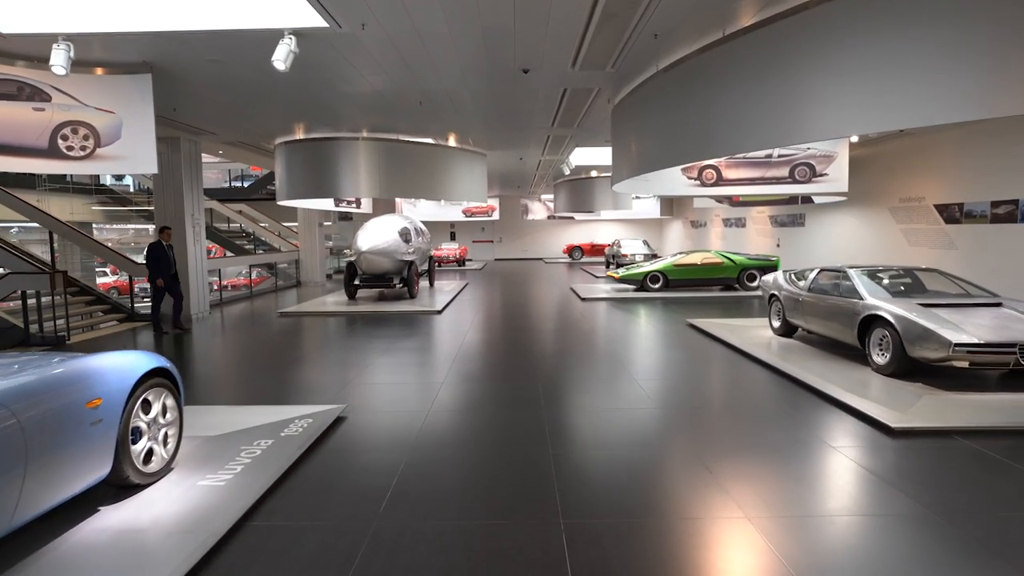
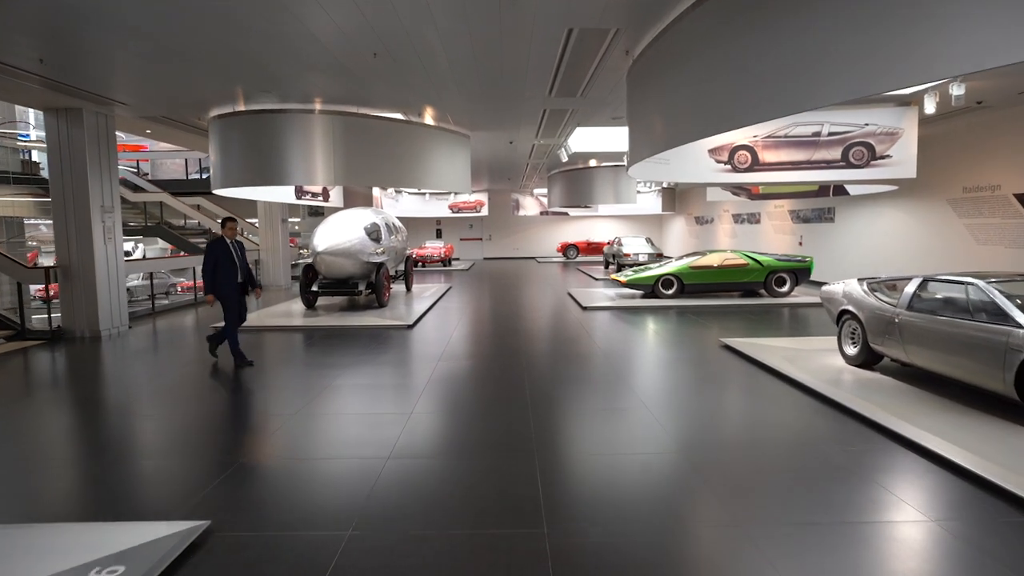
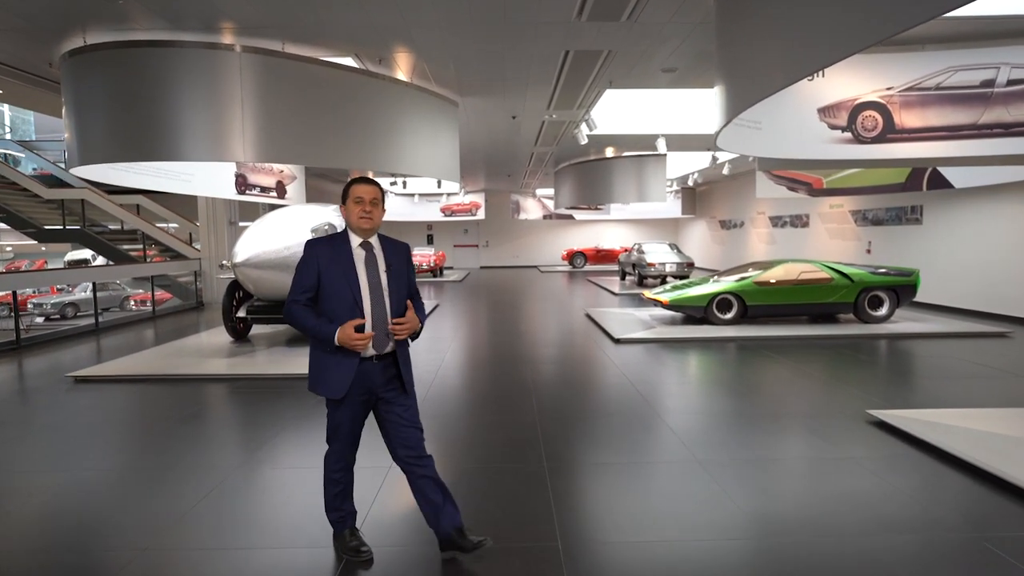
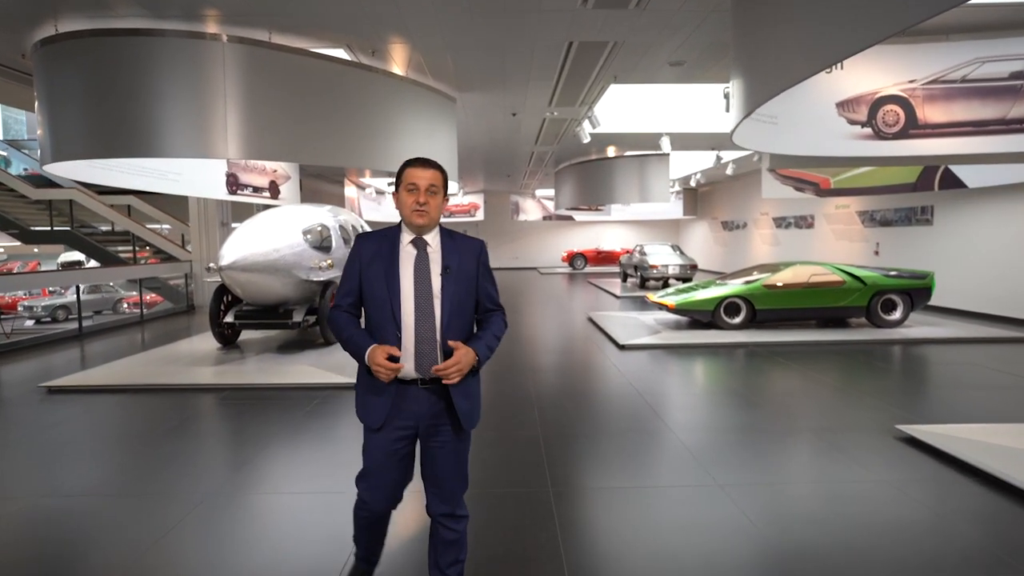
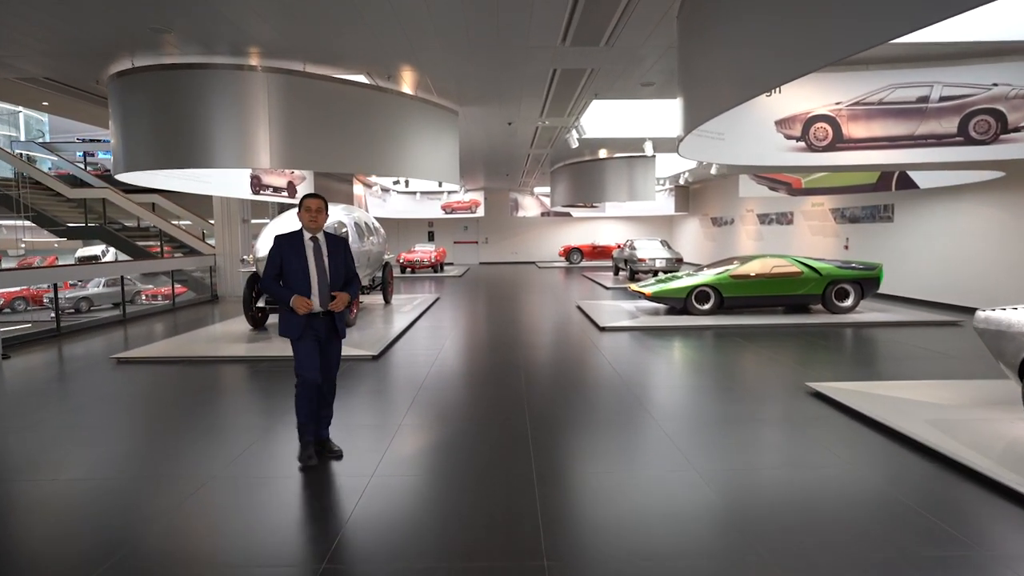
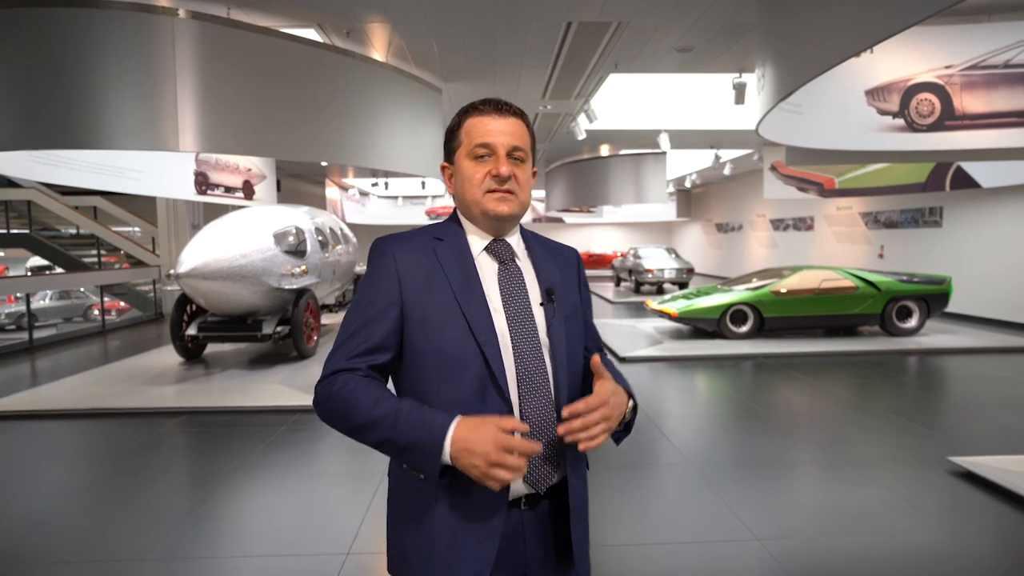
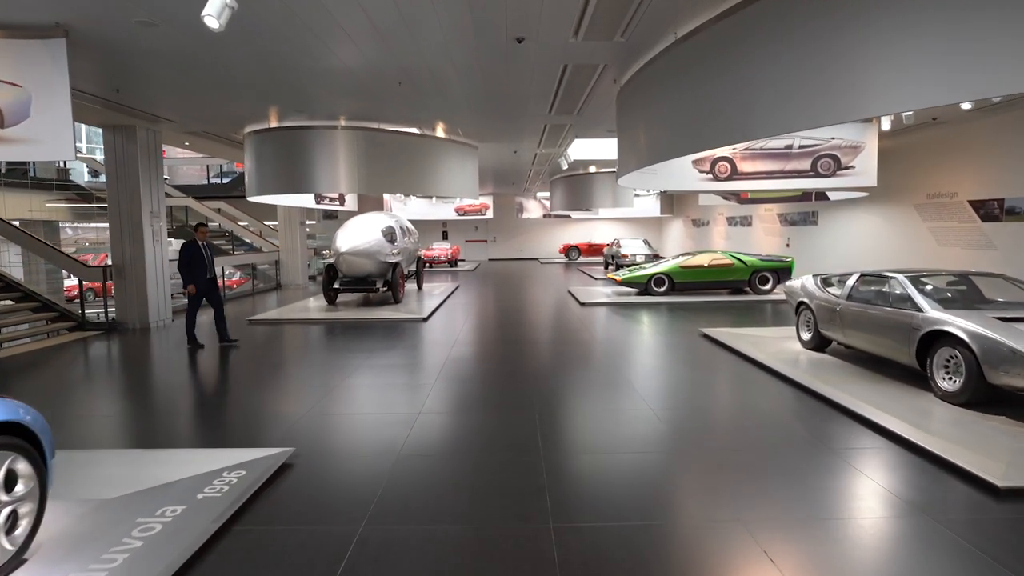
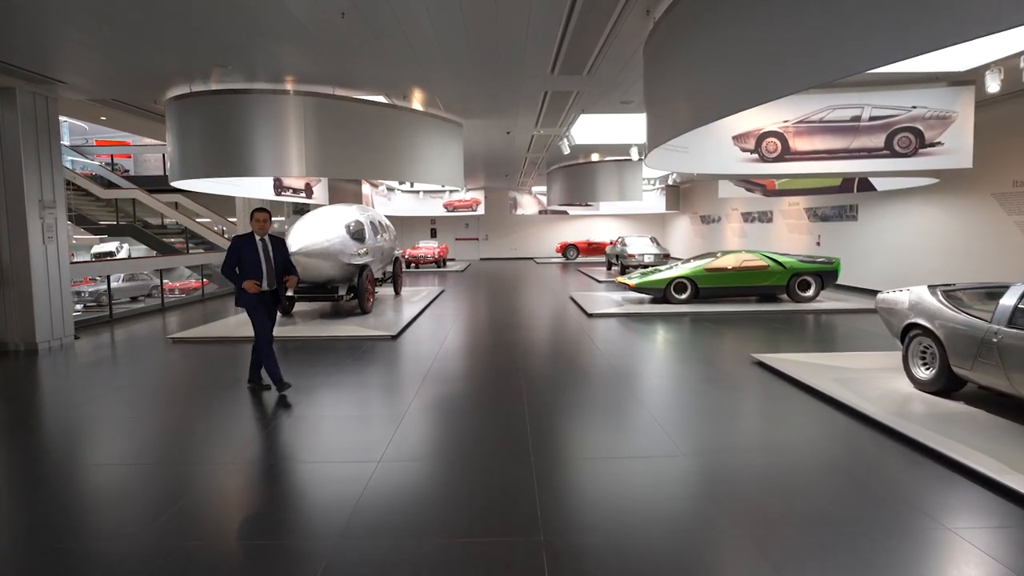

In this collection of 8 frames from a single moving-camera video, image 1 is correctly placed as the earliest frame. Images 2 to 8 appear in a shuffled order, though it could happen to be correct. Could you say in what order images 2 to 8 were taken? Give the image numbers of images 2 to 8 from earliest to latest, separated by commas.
7, 2, 8, 5, 3, 4, 6
